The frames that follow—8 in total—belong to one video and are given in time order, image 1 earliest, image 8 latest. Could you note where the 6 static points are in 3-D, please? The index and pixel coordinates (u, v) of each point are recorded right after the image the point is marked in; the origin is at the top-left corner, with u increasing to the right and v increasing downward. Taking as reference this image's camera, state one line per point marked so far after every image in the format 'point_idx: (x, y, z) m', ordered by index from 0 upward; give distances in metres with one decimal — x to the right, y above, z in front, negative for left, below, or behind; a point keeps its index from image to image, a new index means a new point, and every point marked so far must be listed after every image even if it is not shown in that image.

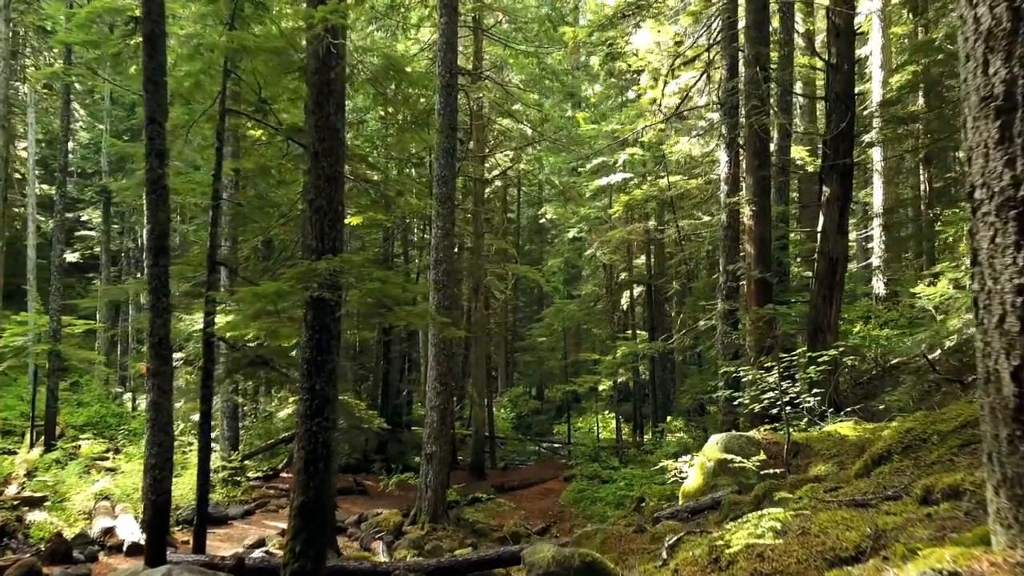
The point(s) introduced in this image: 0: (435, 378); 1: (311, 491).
0: (-1.3, -1.5, +13.0) m
1: (-1.6, -1.6, +6.0) m
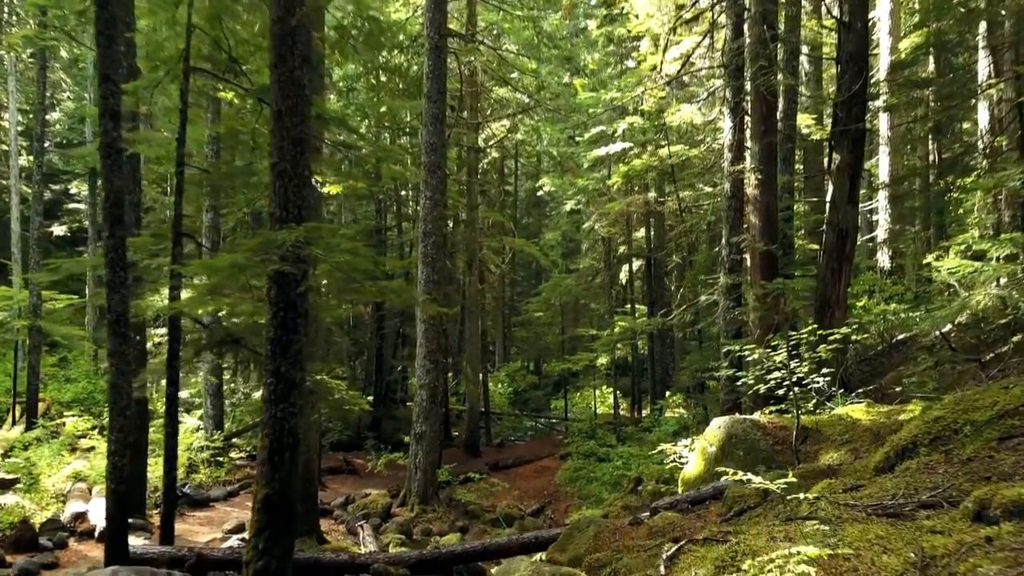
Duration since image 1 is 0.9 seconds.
0: (-1.4, -1.1, +12.5) m
1: (-1.7, -1.4, +5.5) m
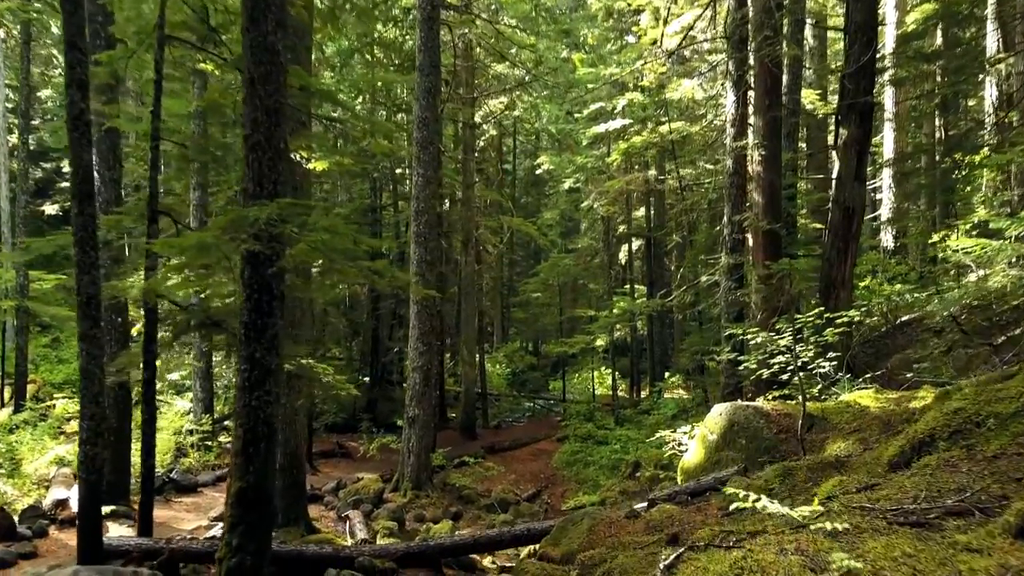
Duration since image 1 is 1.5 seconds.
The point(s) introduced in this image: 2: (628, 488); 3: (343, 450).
0: (-1.5, -0.8, +12.1) m
1: (-1.8, -1.3, +5.2) m
2: (+1.7, -3.0, +11.6) m
3: (-3.2, -3.1, +14.8) m
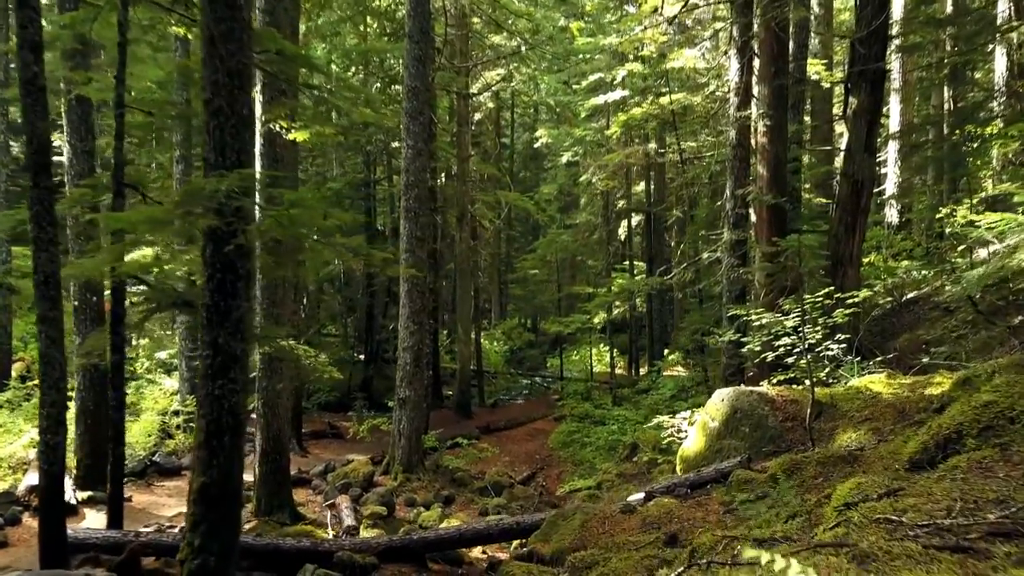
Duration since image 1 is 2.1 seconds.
0: (-1.6, -0.4, +11.7) m
1: (-1.8, -1.1, +4.8) m
2: (+1.6, -2.7, +11.2) m
3: (-3.3, -2.7, +14.5) m
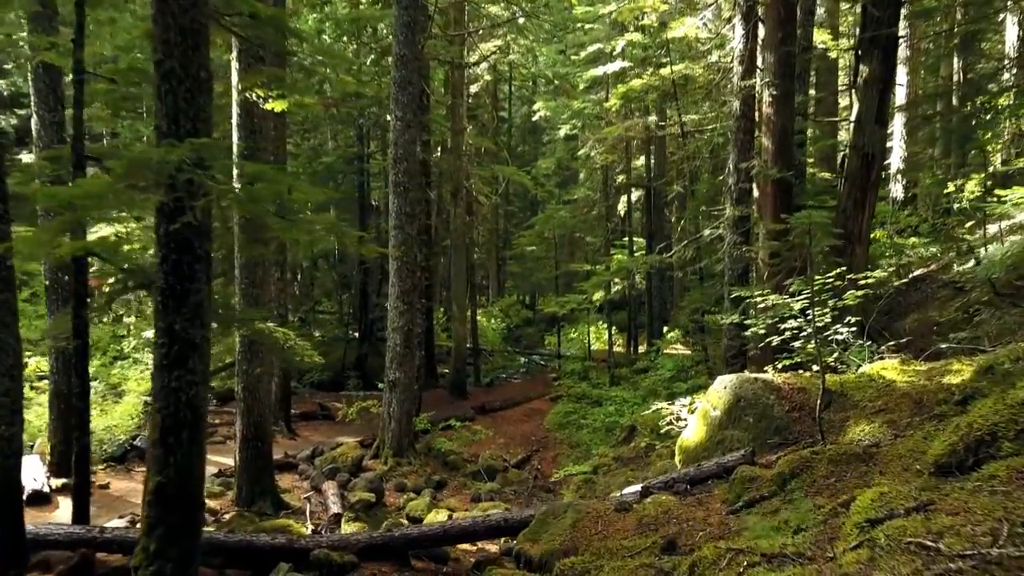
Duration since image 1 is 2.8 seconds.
0: (-1.7, -0.1, +11.3) m
1: (-1.9, -1.0, +4.4) m
2: (+1.5, -2.4, +10.9) m
3: (-3.4, -2.3, +14.1) m
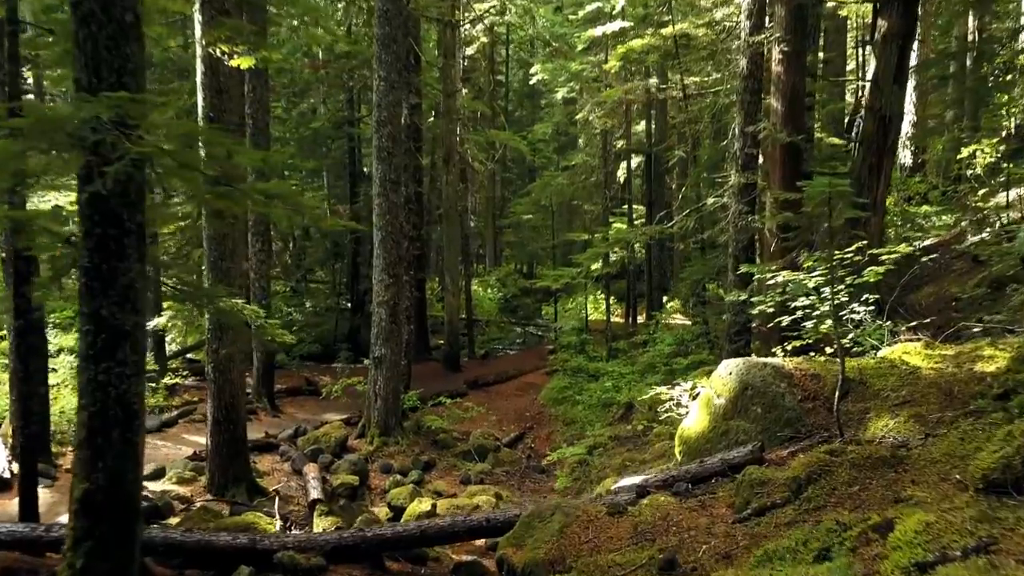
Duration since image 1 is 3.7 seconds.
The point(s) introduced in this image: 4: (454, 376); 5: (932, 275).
0: (-1.8, +0.3, +10.7) m
1: (-2.0, -0.9, +3.8) m
2: (+1.4, -2.0, +10.4) m
3: (-3.5, -1.8, +13.6) m
4: (-1.2, -1.9, +16.6) m
5: (+5.3, +0.2, +9.8) m
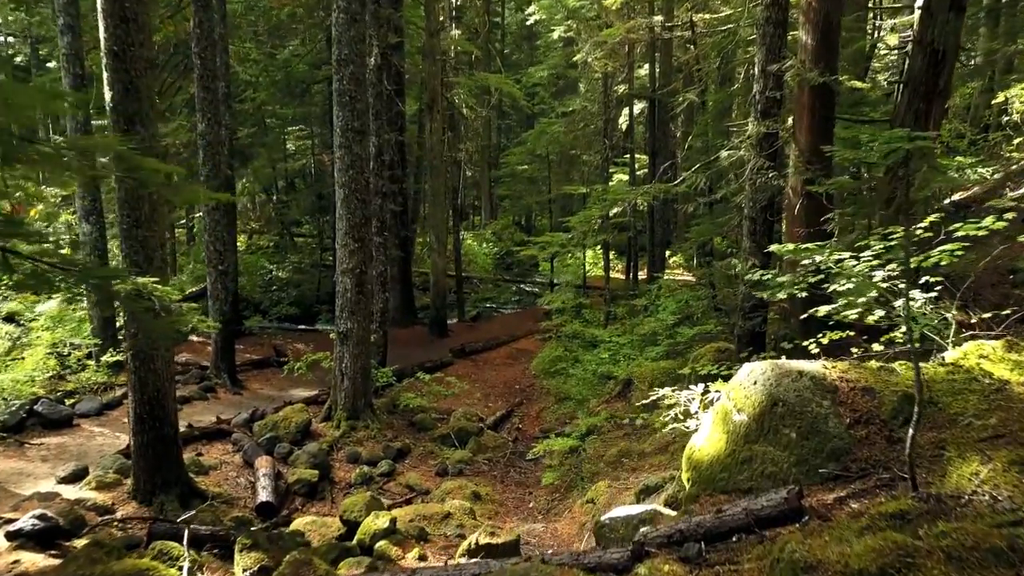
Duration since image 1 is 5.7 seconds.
0: (-2.0, +0.7, +9.4) m
1: (-2.3, -1.0, +2.6) m
2: (+1.2, -1.6, +9.2) m
3: (-3.7, -1.2, +12.4) m
4: (-1.4, -1.1, +15.4) m
5: (+5.1, +0.6, +8.5) m
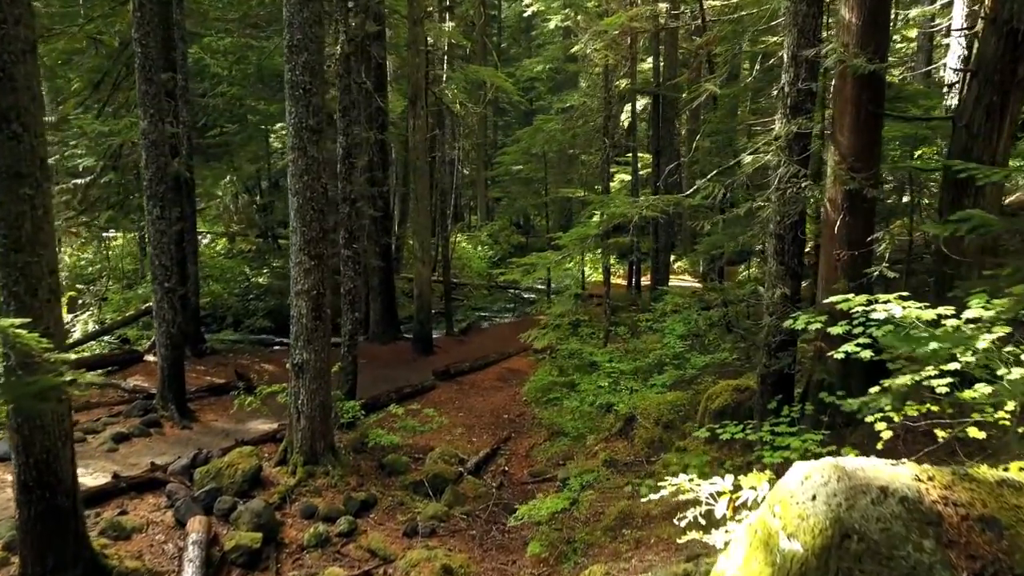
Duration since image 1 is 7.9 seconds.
0: (-2.2, +0.5, +8.1) m
1: (-2.5, -1.2, +1.3) m
2: (+1.0, -1.8, +7.9) m
3: (-3.9, -1.4, +11.1) m
4: (-1.6, -1.3, +14.1) m
5: (+4.9, +0.3, +7.1) m
